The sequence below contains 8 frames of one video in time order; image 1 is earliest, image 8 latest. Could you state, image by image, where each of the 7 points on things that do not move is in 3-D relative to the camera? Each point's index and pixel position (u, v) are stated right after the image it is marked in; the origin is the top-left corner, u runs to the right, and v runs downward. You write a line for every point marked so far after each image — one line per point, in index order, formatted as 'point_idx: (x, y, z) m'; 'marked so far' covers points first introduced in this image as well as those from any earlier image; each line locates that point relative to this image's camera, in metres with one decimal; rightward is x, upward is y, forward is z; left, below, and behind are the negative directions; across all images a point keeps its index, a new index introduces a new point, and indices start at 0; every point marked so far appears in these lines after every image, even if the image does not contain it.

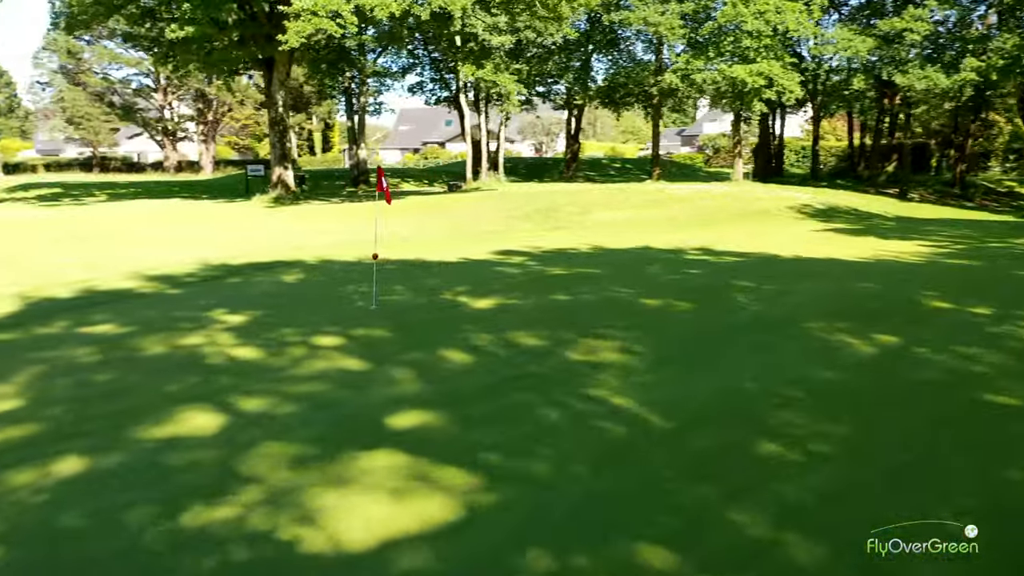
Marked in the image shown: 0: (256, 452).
0: (-1.5, -0.9, +4.7) m
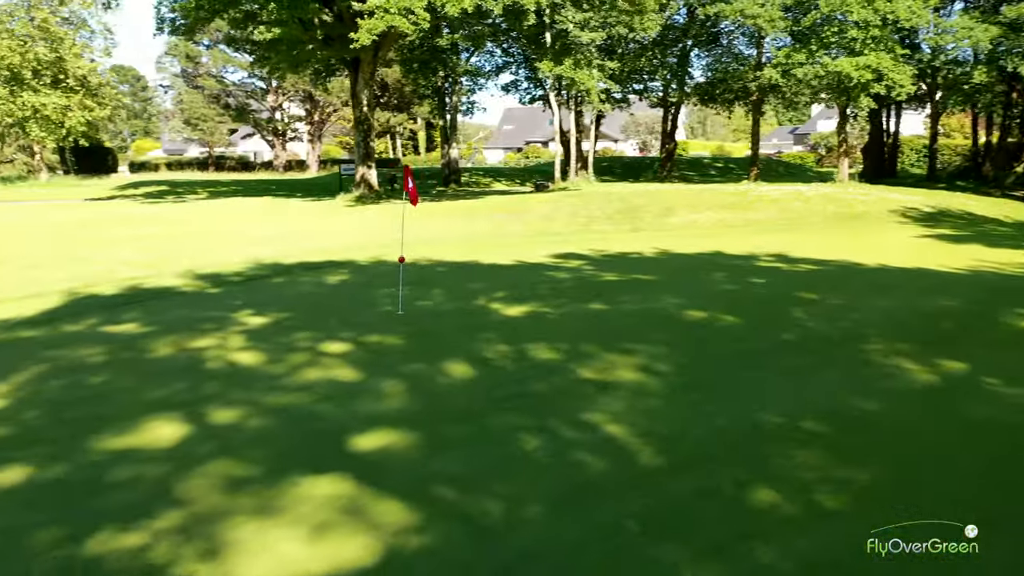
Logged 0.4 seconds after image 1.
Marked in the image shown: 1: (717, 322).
0: (-1.7, -1.0, +4.4) m
1: (+1.9, -0.3, +7.6) m
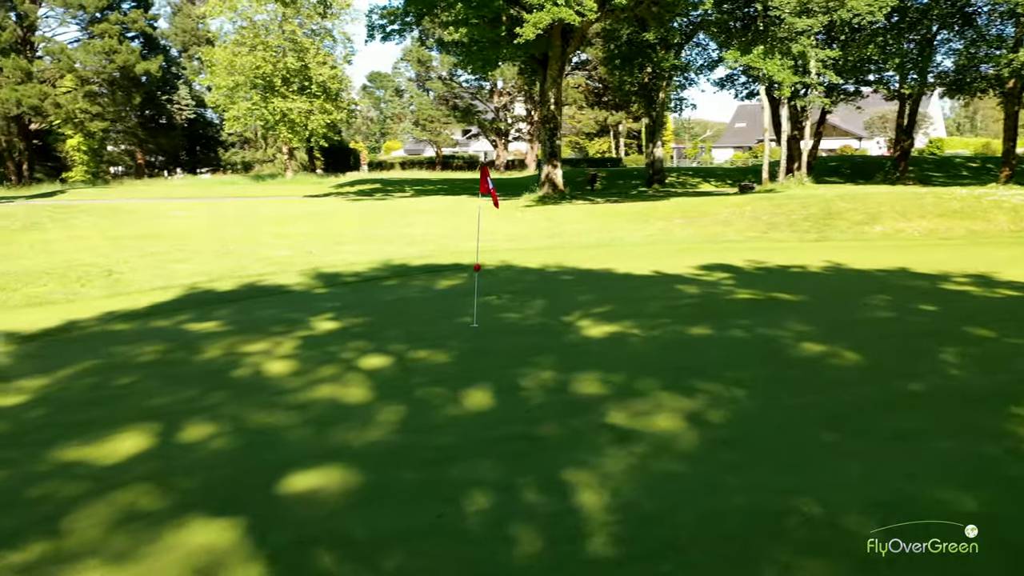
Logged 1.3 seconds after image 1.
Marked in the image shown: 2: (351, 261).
0: (-2.0, -1.0, +4.1) m
1: (+2.4, -0.6, +6.1) m
2: (-2.2, +0.4, +11.3) m
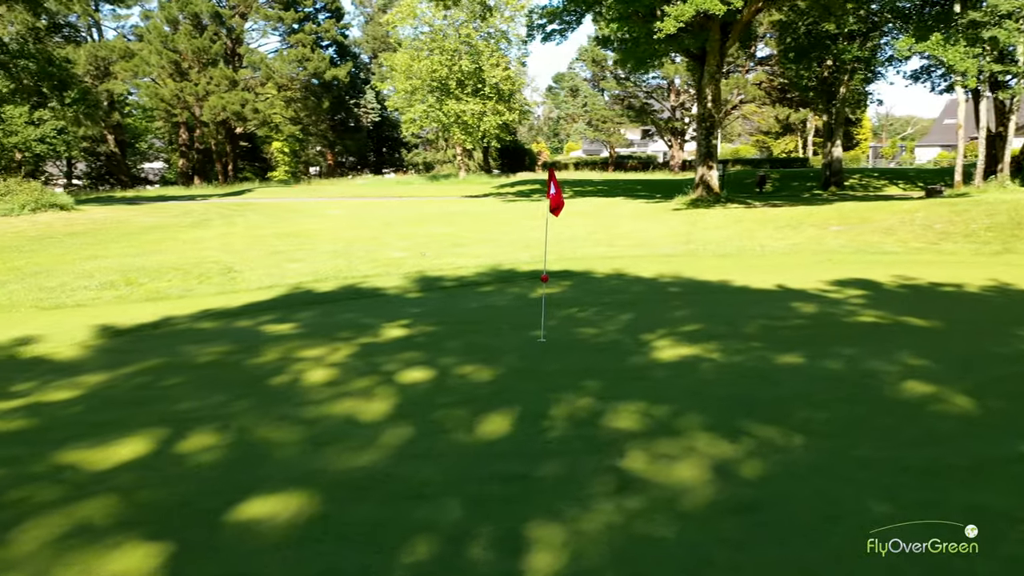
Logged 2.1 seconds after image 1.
0: (-2.2, -1.1, +4.0) m
1: (+2.6, -0.7, +5.0) m
2: (-0.7, +0.3, +11.1) m
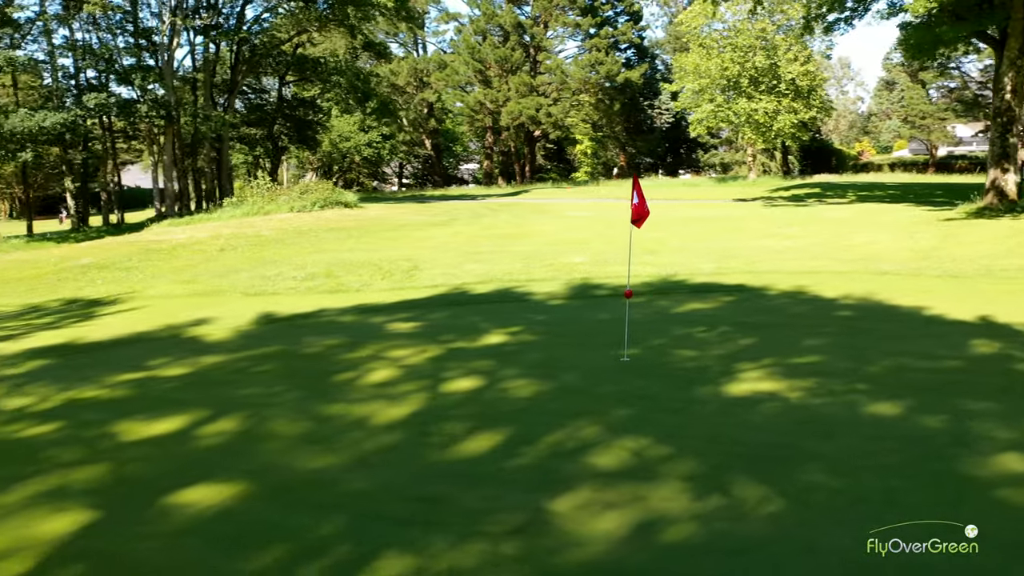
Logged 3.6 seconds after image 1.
0: (-2.5, -1.0, +4.7) m
1: (+2.3, -1.0, +3.9) m
2: (+1.5, +0.2, +10.8) m
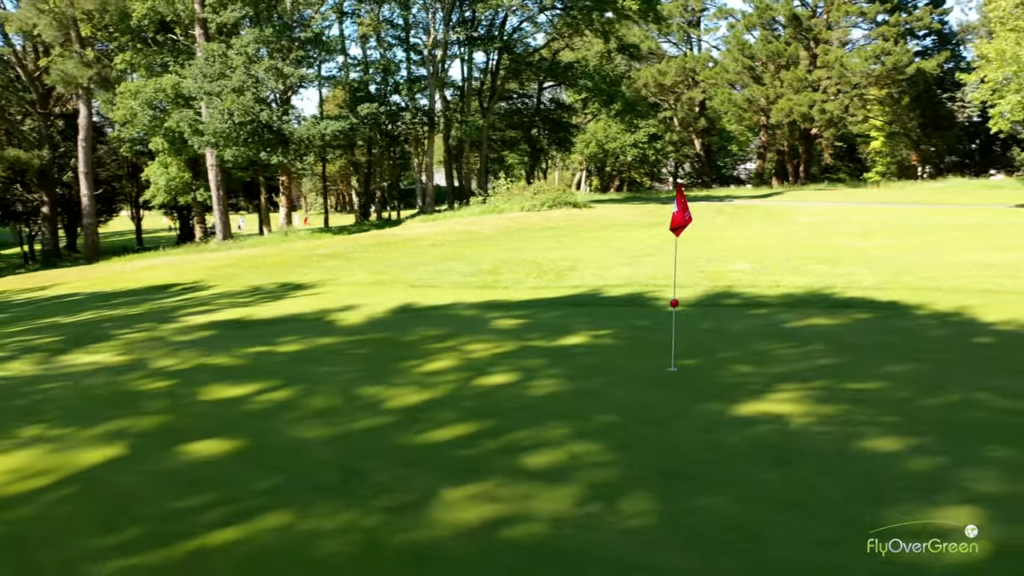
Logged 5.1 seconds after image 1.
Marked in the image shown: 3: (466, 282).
0: (-2.6, -0.9, +5.9) m
1: (+1.6, -1.1, +3.5) m
2: (+3.3, +0.1, +10.2) m
3: (-0.7, +0.1, +11.7) m
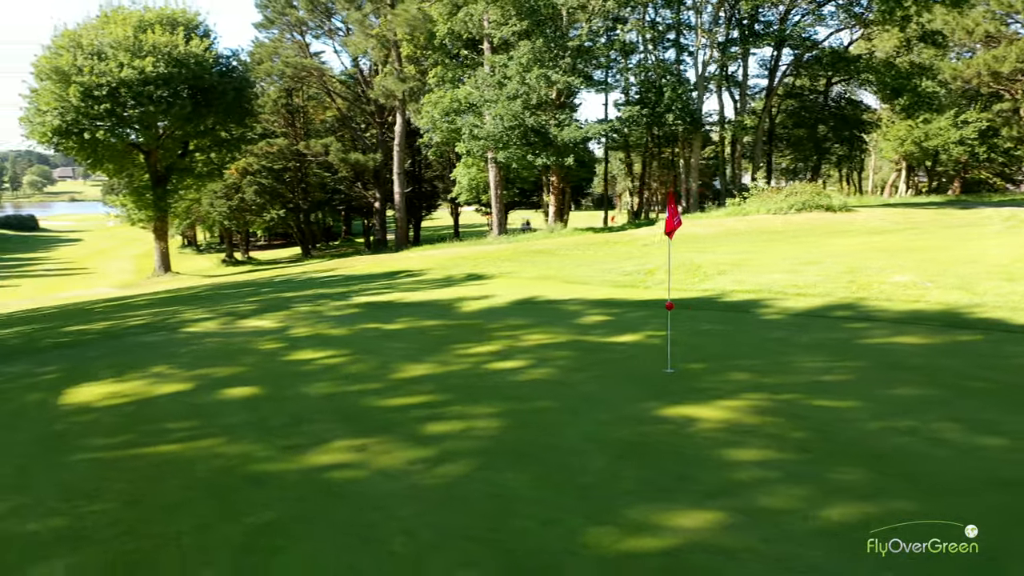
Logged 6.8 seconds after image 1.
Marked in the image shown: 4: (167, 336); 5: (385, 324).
0: (-2.6, -0.7, +7.6) m
1: (+0.4, -1.1, +3.7) m
2: (+4.6, -0.1, +9.3) m
3: (+1.5, +0.1, +12.2) m
4: (-4.0, -0.6, +9.4) m
5: (-1.4, -0.4, +9.4) m
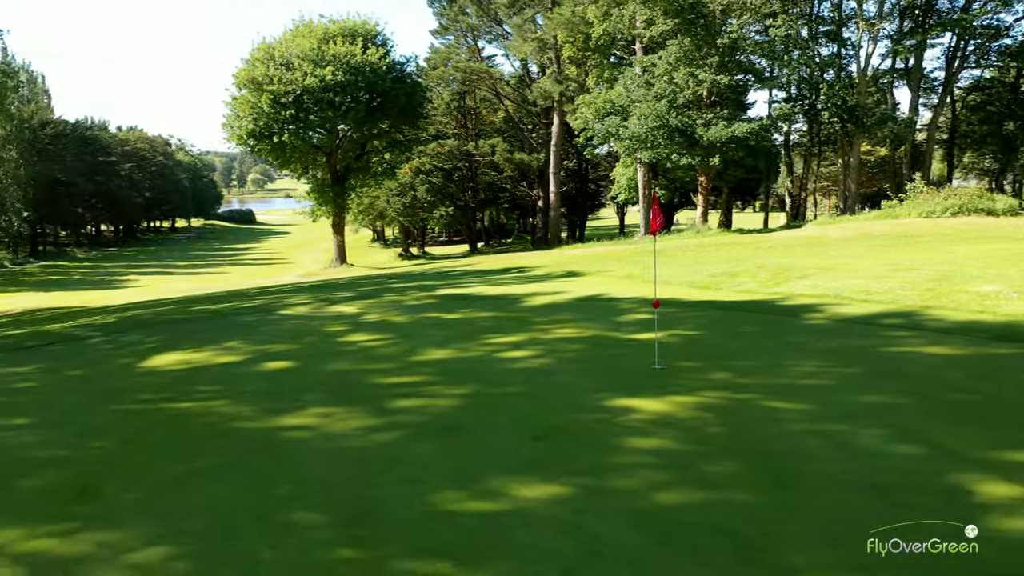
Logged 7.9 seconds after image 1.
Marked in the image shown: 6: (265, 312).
0: (-2.3, -0.6, +8.6) m
1: (-0.3, -1.1, +4.2) m
2: (+5.1, -0.2, +8.7) m
3: (+2.7, +0.1, +12.2) m
4: (-3.3, -0.4, +10.7) m
5: (-0.8, -0.3, +10.1) m
6: (-3.3, -0.3, +11.2) m
